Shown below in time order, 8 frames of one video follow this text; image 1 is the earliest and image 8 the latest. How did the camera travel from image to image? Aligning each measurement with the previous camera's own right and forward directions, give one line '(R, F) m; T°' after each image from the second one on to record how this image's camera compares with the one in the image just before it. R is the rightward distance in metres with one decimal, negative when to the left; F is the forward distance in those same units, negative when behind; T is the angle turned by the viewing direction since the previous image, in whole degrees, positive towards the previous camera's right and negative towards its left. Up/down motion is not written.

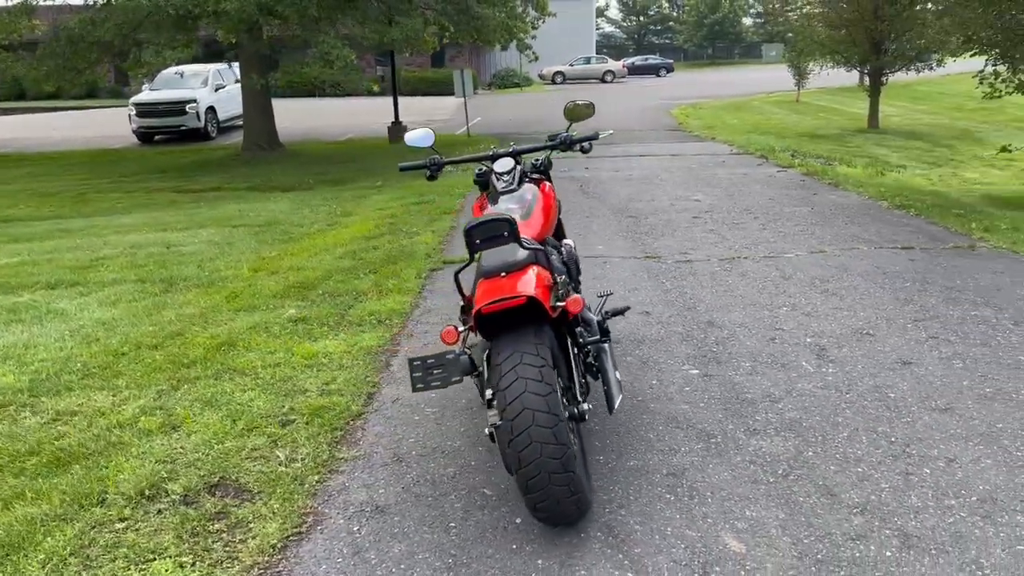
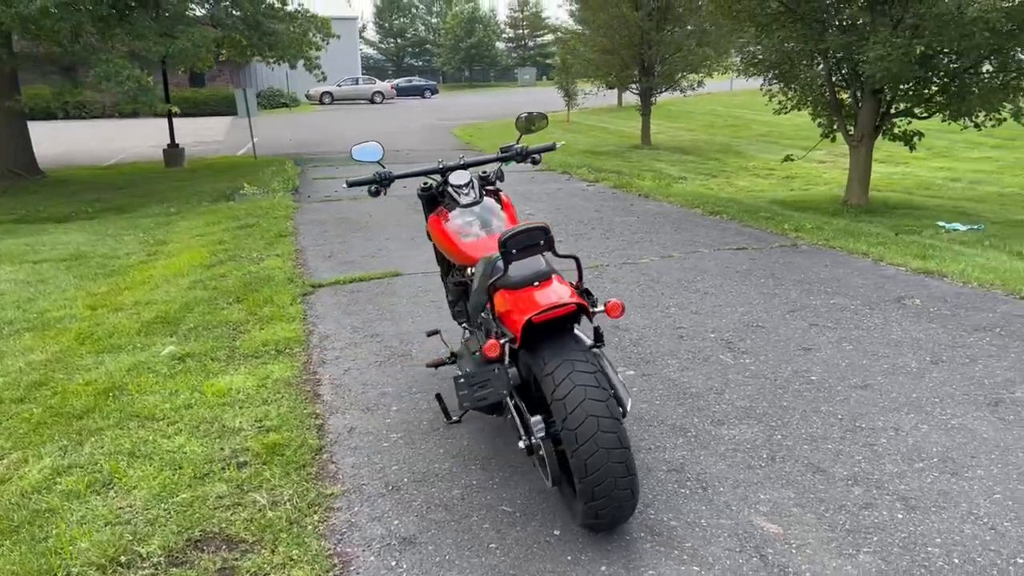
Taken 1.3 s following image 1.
(-0.9, +0.2) m; +15°
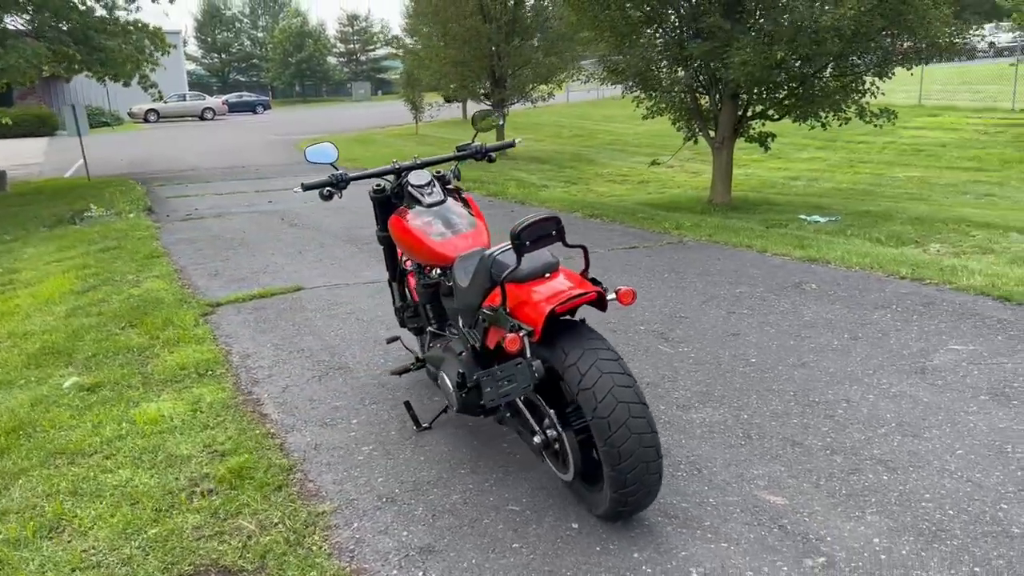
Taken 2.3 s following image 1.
(-0.6, +0.1) m; +10°
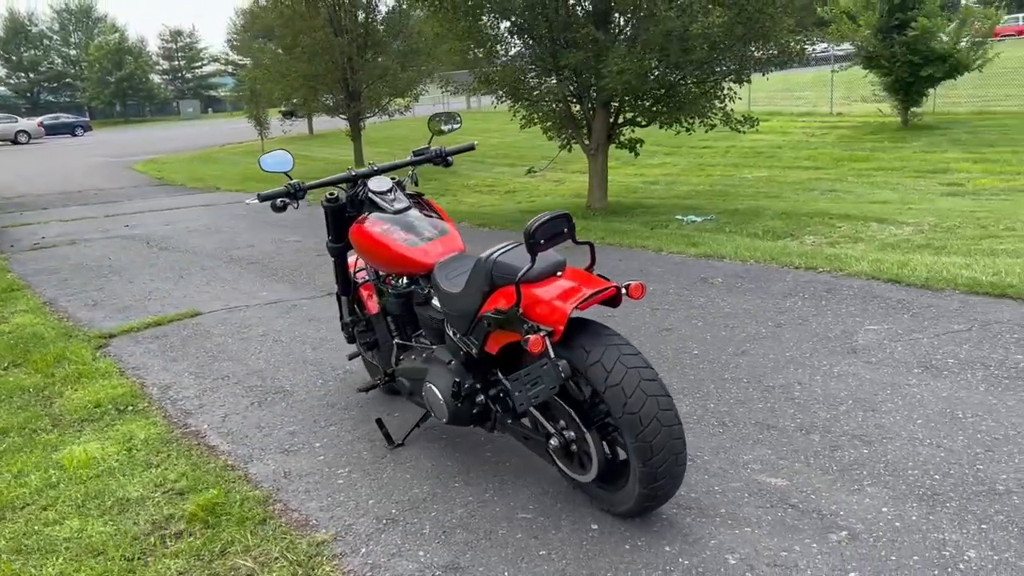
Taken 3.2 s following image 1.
(-0.5, +0.1) m; +10°
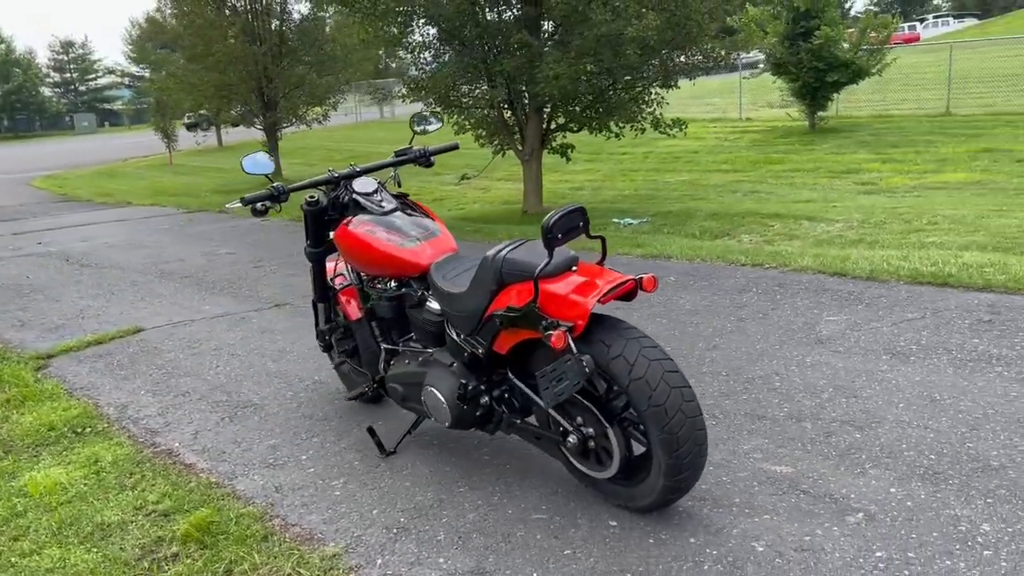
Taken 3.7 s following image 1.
(-0.3, +0.1) m; +6°
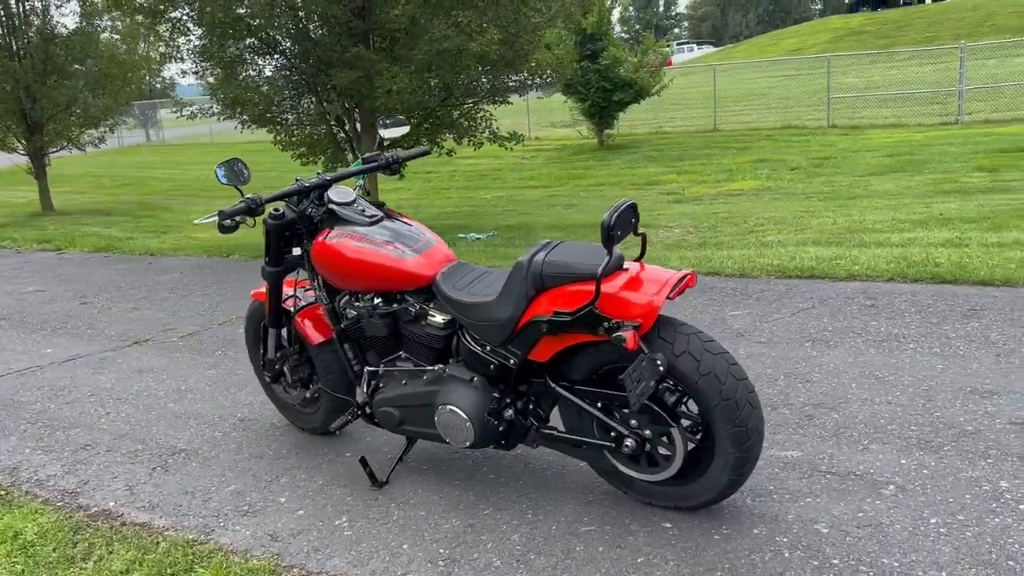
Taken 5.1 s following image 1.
(-0.8, +0.3) m; +15°
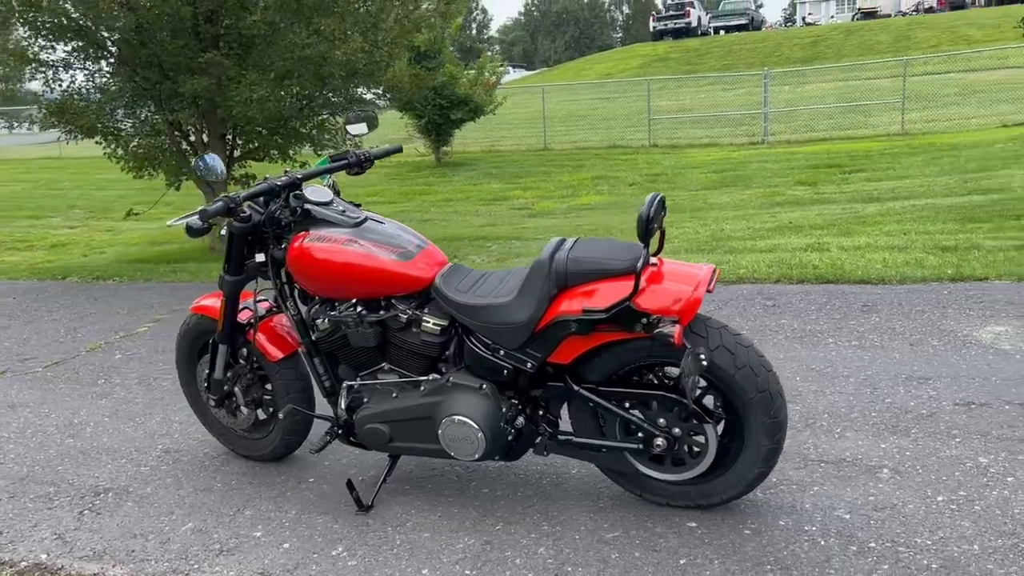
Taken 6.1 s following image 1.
(-0.6, +0.2) m; +12°
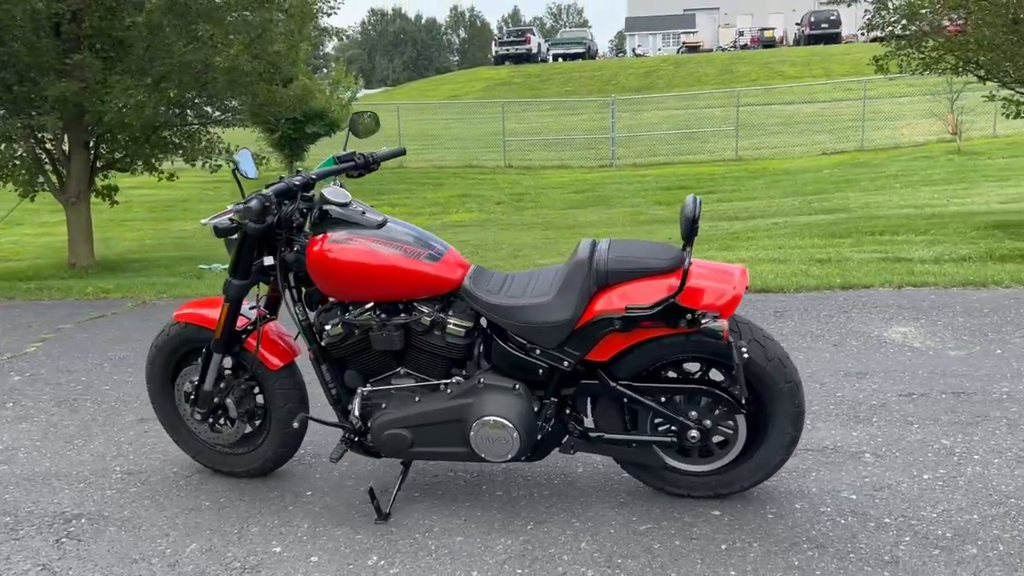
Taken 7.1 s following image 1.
(-0.7, 0.0) m; +11°
